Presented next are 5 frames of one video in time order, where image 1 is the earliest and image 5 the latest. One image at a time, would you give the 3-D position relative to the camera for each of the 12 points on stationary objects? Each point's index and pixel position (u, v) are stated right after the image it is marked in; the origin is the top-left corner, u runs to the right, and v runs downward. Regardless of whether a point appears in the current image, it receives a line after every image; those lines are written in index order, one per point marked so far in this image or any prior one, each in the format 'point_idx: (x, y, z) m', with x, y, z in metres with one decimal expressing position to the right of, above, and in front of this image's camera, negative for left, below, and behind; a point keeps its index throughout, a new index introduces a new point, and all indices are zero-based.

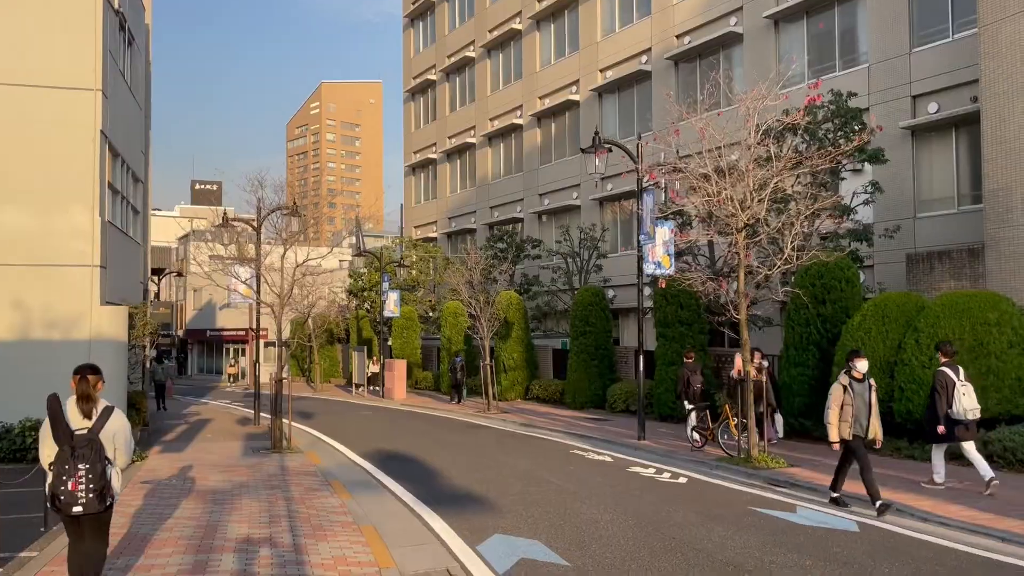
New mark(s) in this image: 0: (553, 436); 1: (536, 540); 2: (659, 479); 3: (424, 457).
0: (+0.9, -3.4, +18.8) m
1: (+0.2, -2.6, +8.4) m
2: (+2.2, -2.9, +12.3) m
3: (-1.7, -3.2, +15.3) m
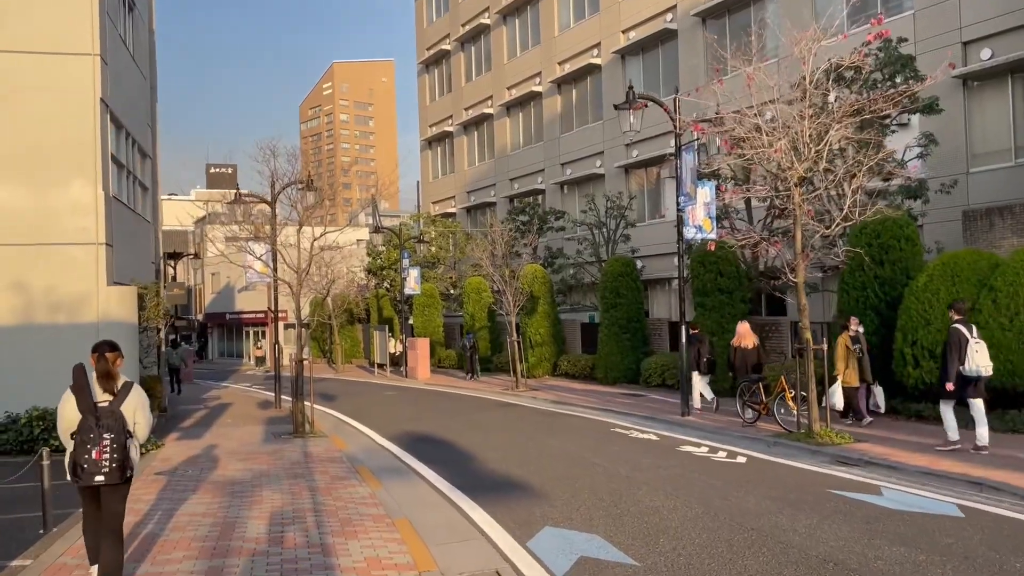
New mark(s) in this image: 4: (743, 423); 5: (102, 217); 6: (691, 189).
0: (+1.7, -2.7, +17.8) m
1: (+0.7, -2.2, +7.4) m
2: (+2.8, -2.3, +11.2) m
3: (-1.0, -2.7, +14.3) m
4: (+4.0, -2.3, +14.1) m
5: (-6.8, +1.2, +13.6) m
6: (+3.4, +1.9, +15.4) m
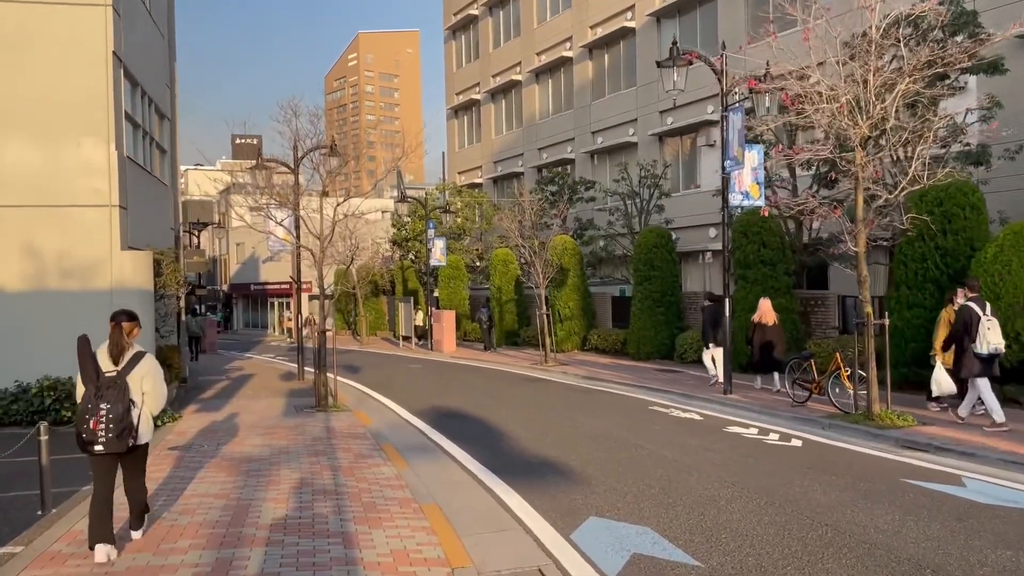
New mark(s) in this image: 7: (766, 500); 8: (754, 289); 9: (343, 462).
0: (+2.3, -2.1, +17.0) m
1: (+1.1, -1.9, +6.6) m
2: (+3.2, -1.9, +10.4) m
3: (-0.5, -2.1, +13.6) m
4: (+4.5, -1.8, +13.2) m
5: (-6.2, +1.7, +12.9) m
6: (+4.0, +2.4, +14.4) m
7: (+2.2, -1.9, +7.2) m
8: (+5.4, 0.0, +18.3) m
9: (-2.0, -2.1, +9.7) m
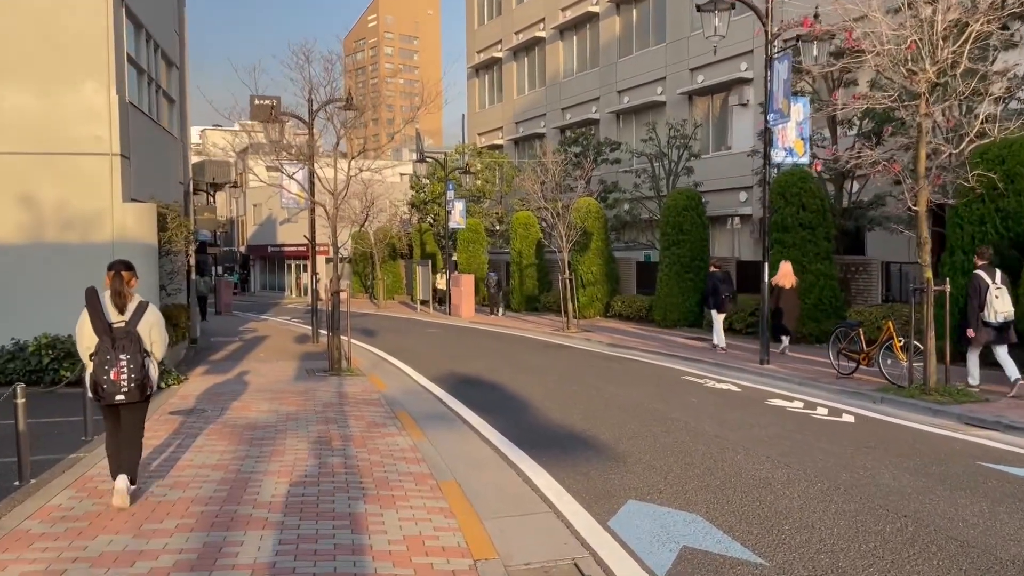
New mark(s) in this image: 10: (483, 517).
0: (+2.7, -1.4, +16.1) m
1: (+1.3, -1.6, +5.8) m
2: (+3.5, -1.5, +9.5) m
3: (-0.1, -1.5, +12.8) m
4: (+4.9, -1.3, +12.3) m
5: (-5.8, +2.4, +12.1) m
6: (+4.4, +3.0, +13.4) m
7: (+2.5, -1.5, +6.4) m
8: (+5.9, +0.7, +17.3) m
9: (-1.7, -1.6, +9.0) m
10: (-0.2, -1.7, +6.0) m
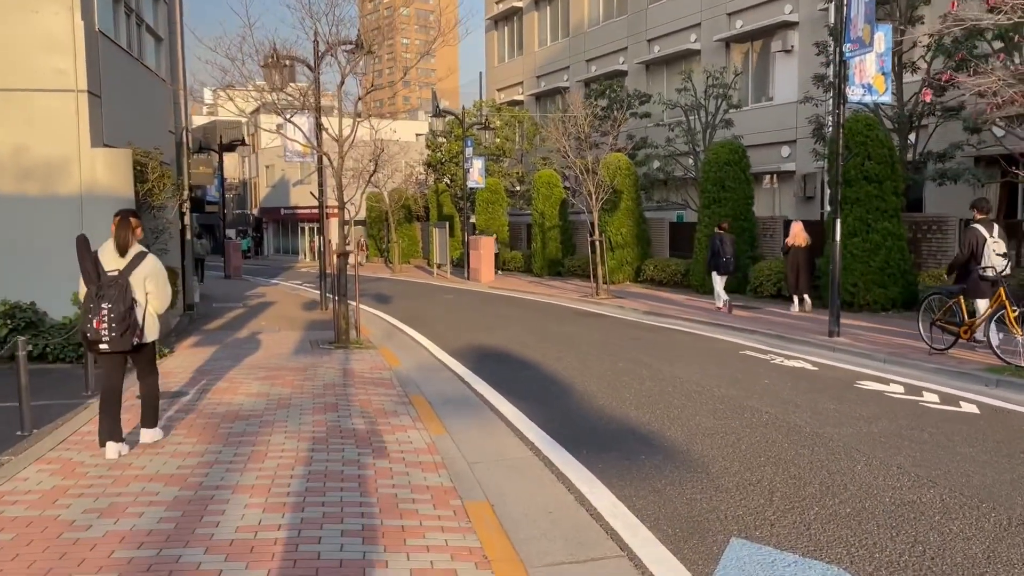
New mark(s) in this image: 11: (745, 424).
0: (+3.2, -0.7, +14.3) m
1: (+1.6, -1.4, +4.0) m
2: (+3.9, -1.1, +7.7) m
3: (+0.3, -1.0, +11.1) m
4: (+5.3, -0.8, +10.5) m
5: (-5.4, +2.9, +10.3) m
6: (+4.9, +3.5, +11.3) m
7: (+2.8, -1.3, +4.6) m
8: (+6.4, +1.4, +15.3) m
9: (-1.4, -1.2, +7.3) m
10: (+0.1, -1.4, +4.3) m
11: (+2.0, -1.2, +6.9) m
